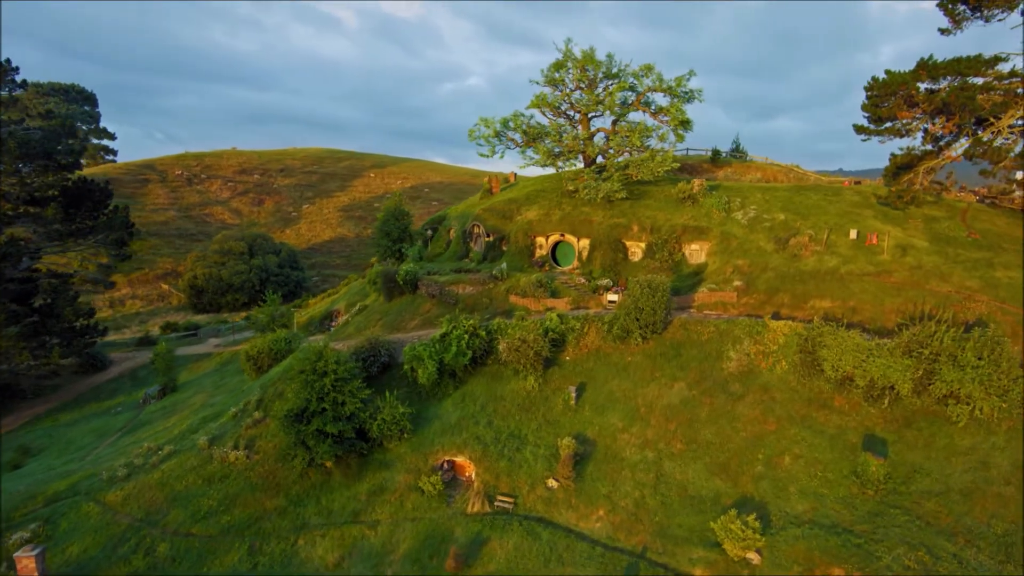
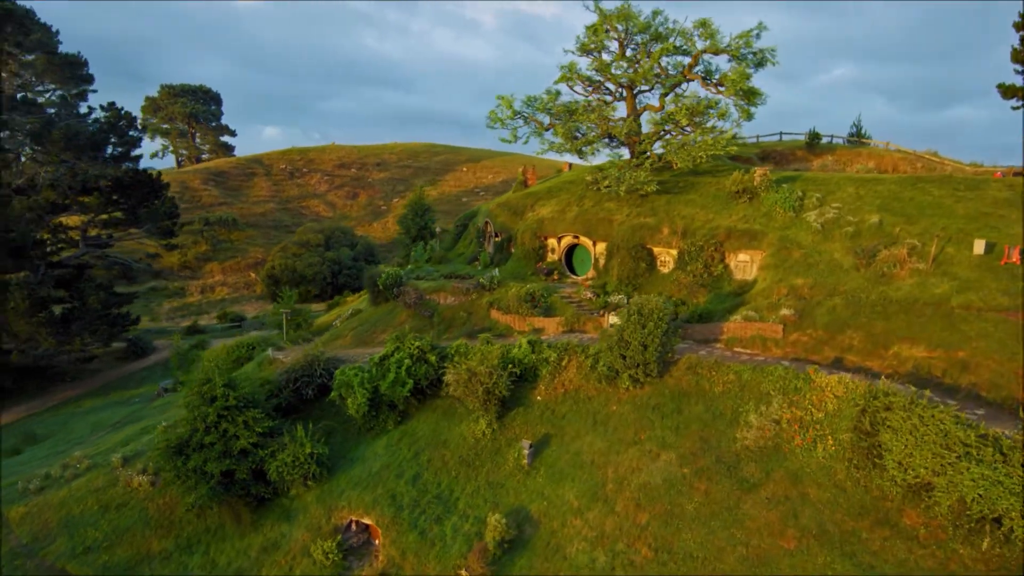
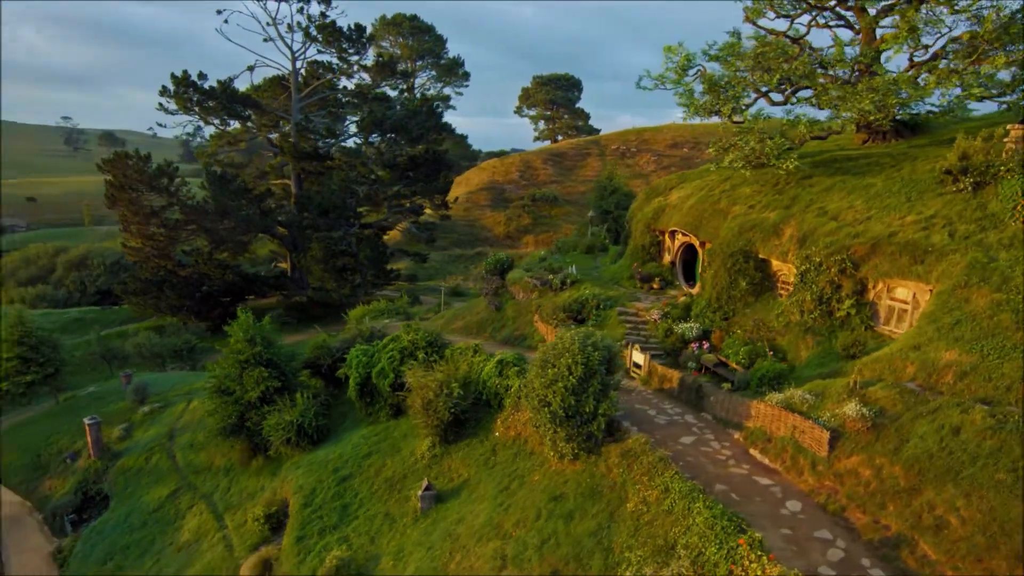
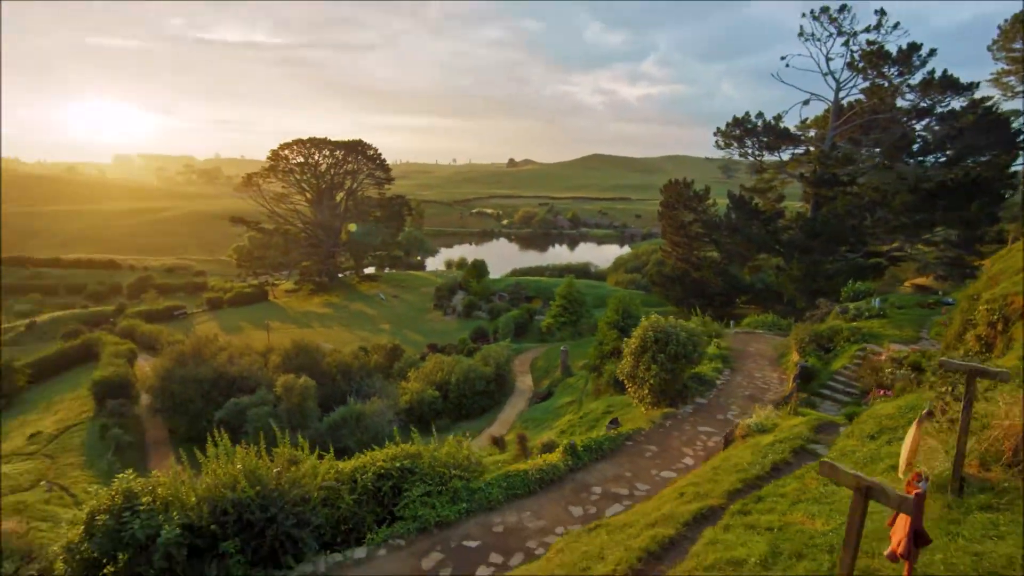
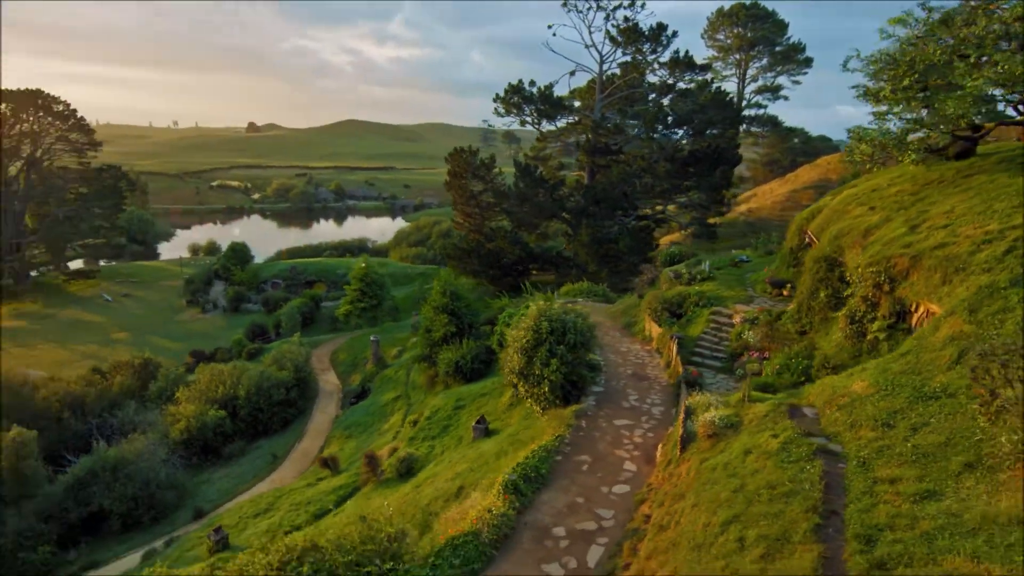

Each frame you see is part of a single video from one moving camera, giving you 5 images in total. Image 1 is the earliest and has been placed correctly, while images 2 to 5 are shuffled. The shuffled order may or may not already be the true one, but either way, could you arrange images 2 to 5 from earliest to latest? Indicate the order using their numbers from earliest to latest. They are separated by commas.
2, 3, 5, 4
